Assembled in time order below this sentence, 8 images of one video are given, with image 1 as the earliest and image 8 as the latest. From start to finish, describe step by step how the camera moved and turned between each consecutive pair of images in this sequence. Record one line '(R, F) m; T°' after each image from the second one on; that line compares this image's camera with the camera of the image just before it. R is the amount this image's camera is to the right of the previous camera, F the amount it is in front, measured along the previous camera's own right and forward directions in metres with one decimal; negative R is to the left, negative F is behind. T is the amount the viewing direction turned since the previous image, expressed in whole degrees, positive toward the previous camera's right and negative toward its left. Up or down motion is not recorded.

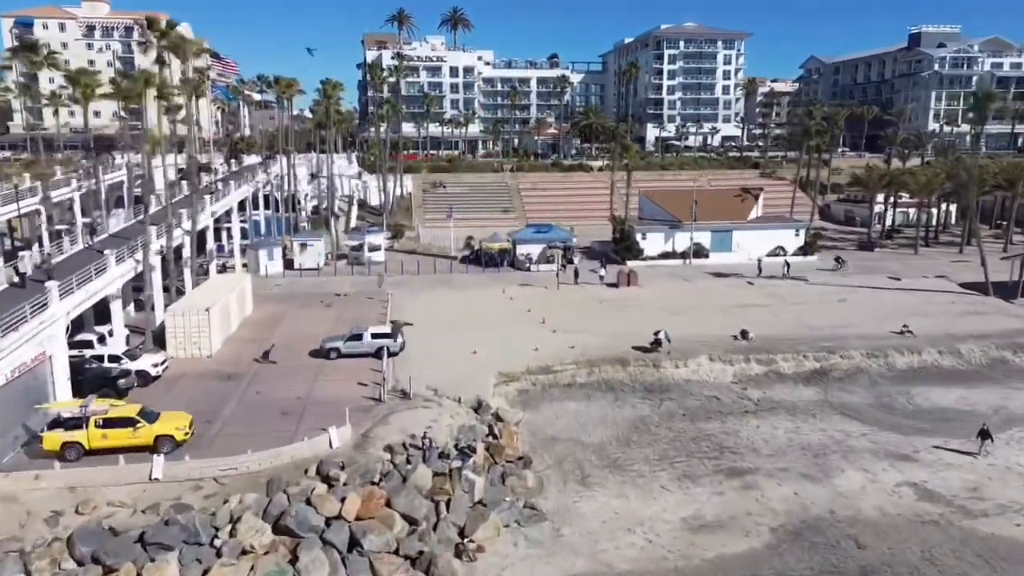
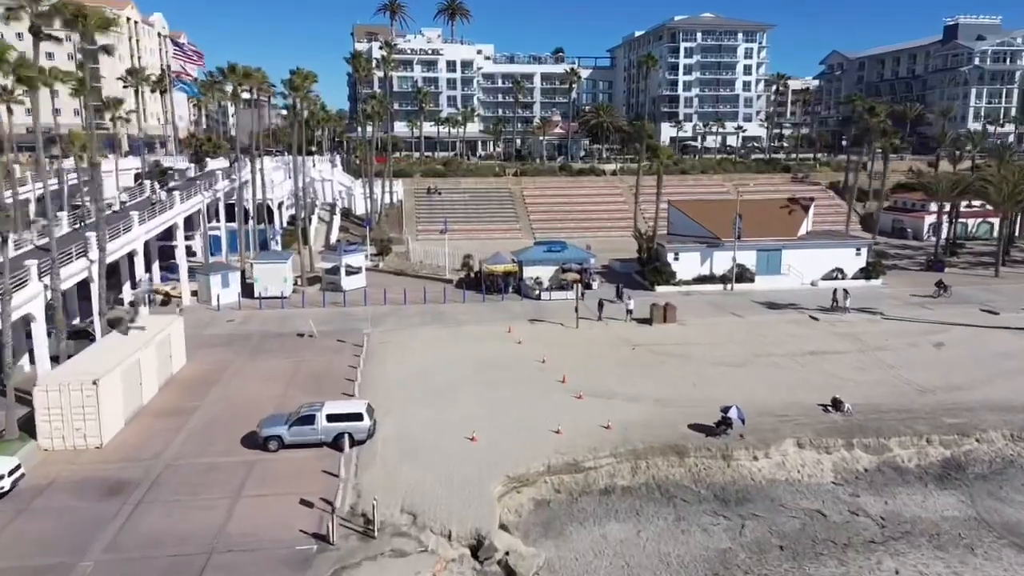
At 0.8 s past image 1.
(-0.4, +9.3) m; 0°
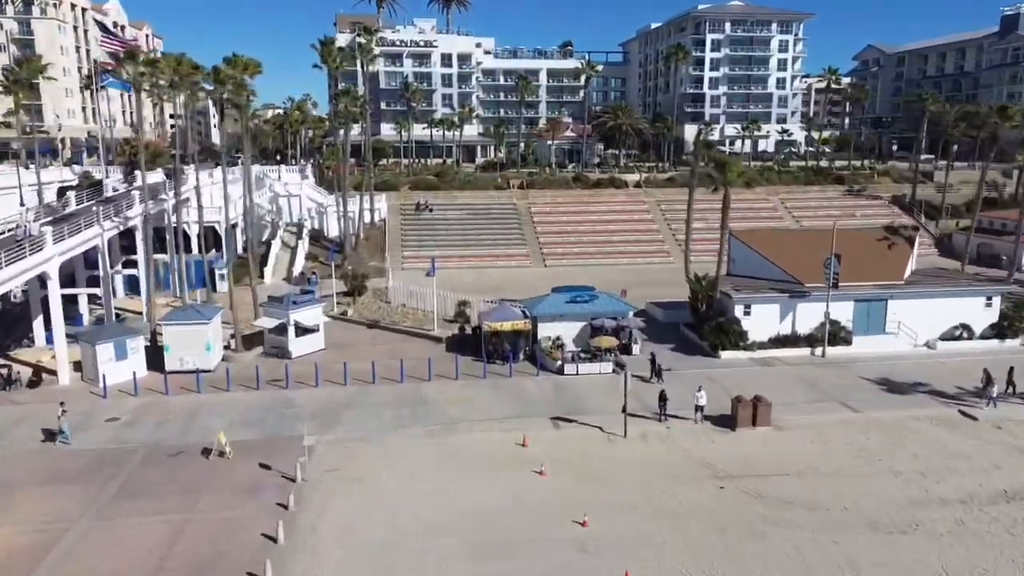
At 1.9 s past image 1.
(-0.6, +12.4) m; 0°
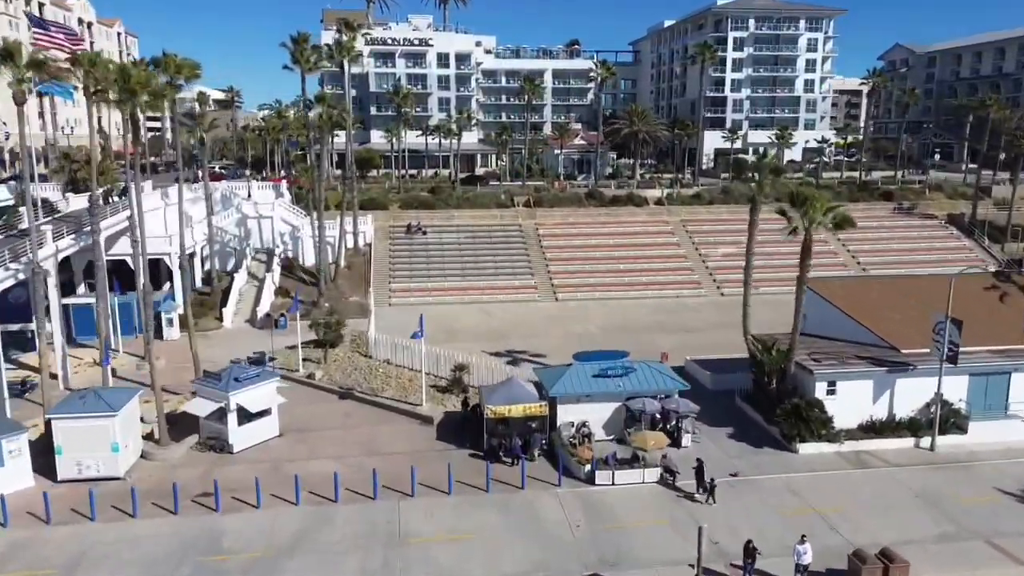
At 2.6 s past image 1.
(-0.4, +8.1) m; 0°
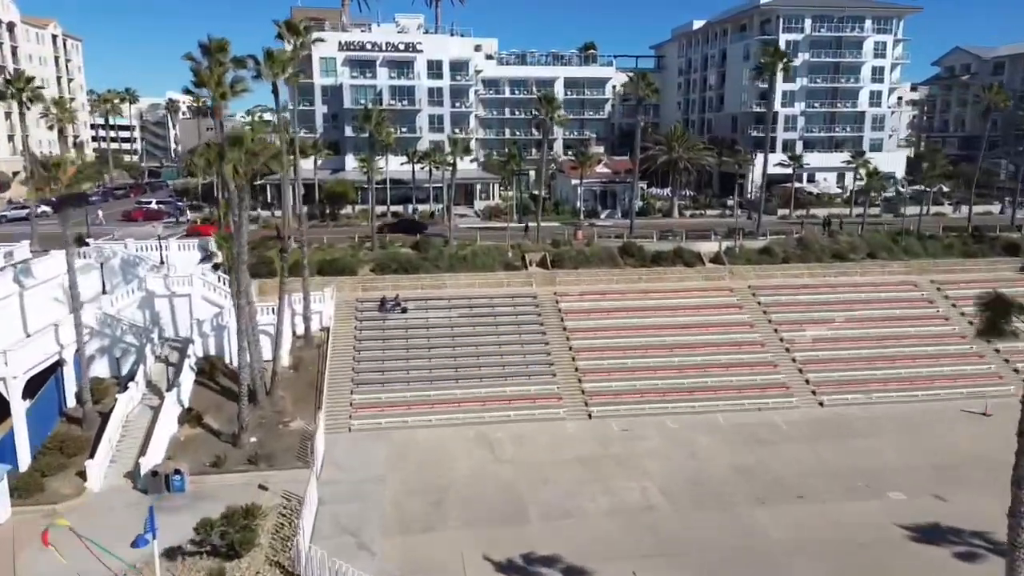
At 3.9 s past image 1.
(-0.7, +14.7) m; 0°
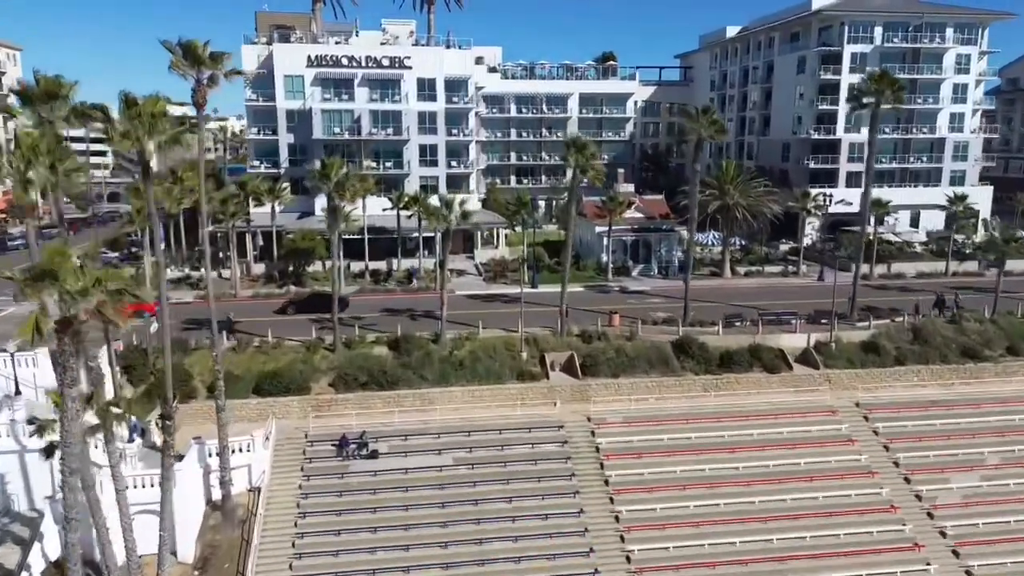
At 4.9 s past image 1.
(-0.6, +12.3) m; 0°
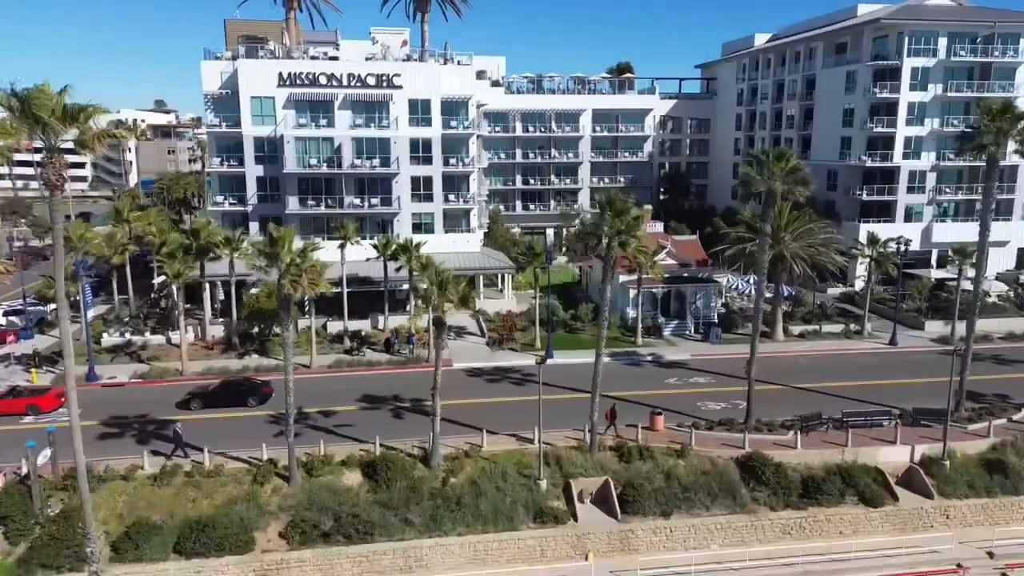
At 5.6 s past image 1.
(-0.5, +8.1) m; 0°
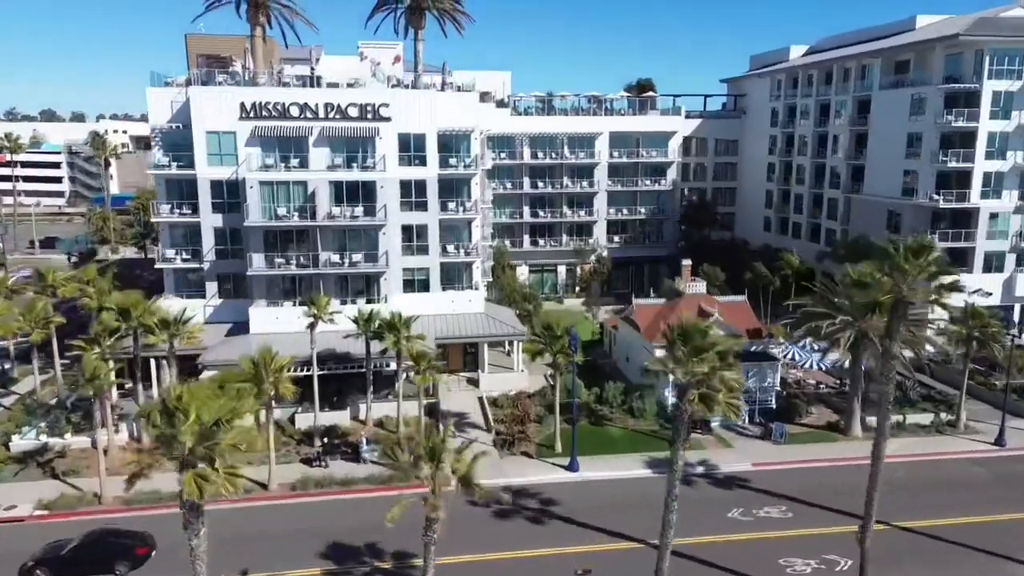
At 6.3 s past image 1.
(-0.6, +7.9) m; 0°
